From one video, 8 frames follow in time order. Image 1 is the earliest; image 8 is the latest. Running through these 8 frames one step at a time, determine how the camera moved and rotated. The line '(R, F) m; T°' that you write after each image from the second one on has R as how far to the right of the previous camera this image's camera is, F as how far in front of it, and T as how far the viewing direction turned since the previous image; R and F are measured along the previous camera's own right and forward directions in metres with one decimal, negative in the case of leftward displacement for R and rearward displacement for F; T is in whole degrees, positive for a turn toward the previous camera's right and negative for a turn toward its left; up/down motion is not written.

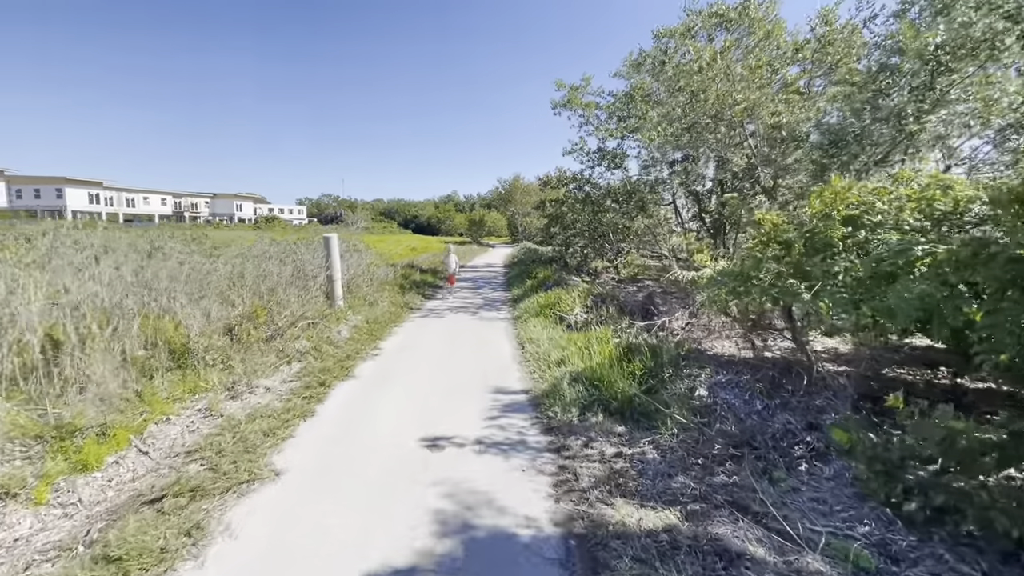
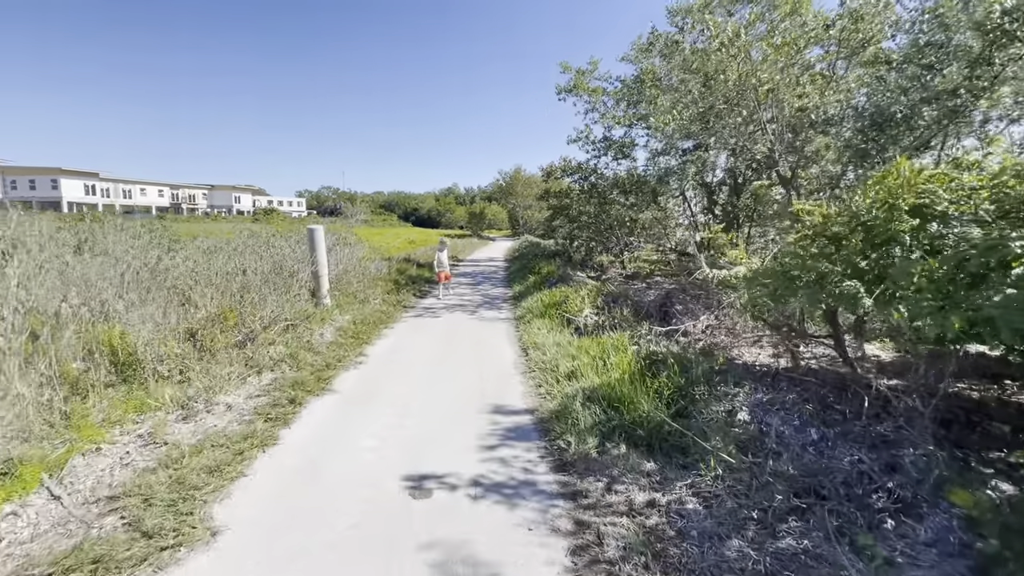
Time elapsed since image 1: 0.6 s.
(0.0, +0.7) m; 0°
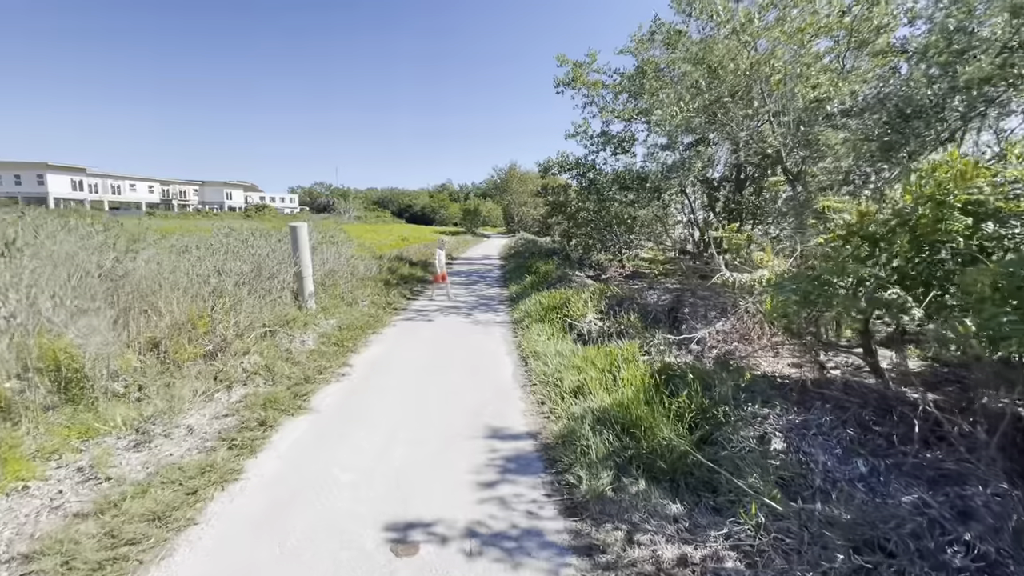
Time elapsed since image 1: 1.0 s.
(0.0, +0.5) m; +1°
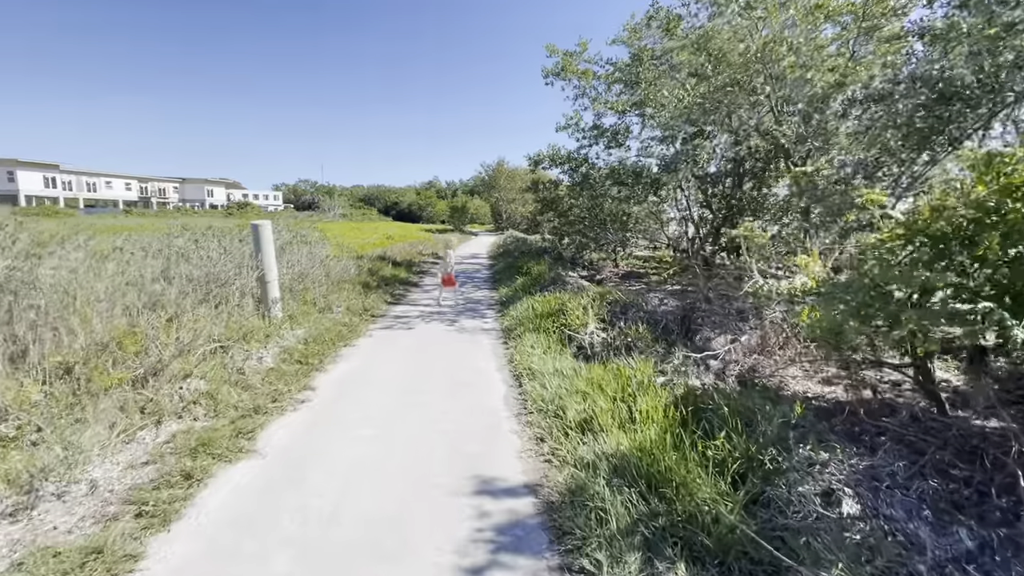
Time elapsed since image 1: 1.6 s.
(0.0, +0.8) m; +1°
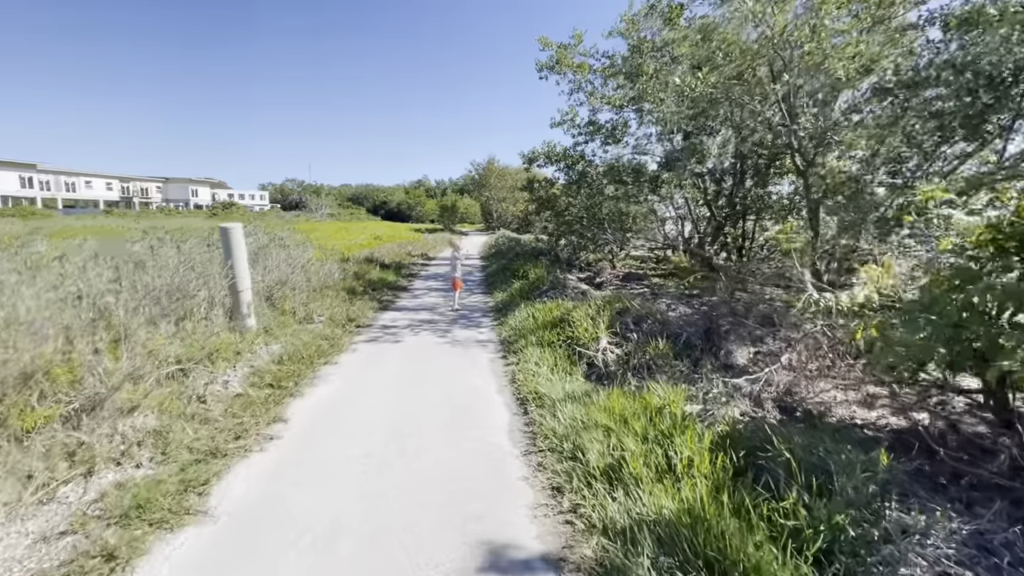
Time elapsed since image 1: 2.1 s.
(-0.1, +0.6) m; +1°
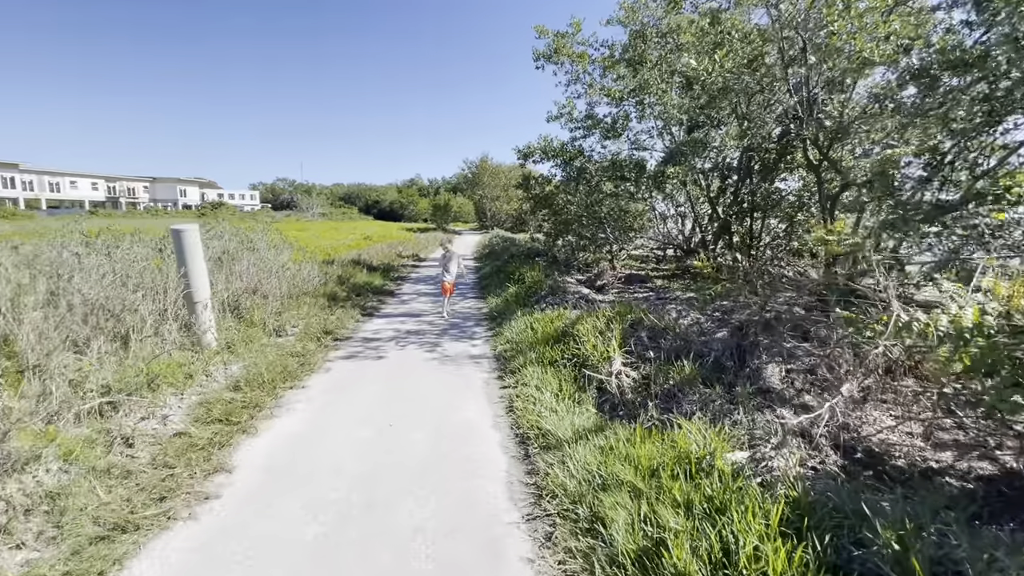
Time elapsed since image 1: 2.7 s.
(0.0, +0.7) m; +1°
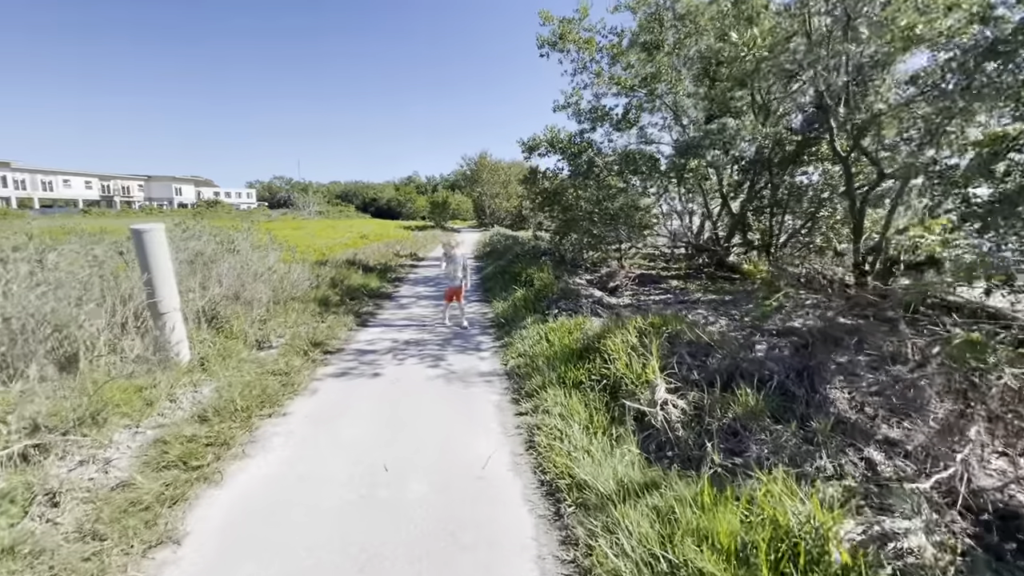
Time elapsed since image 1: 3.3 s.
(-0.2, +0.7) m; 0°
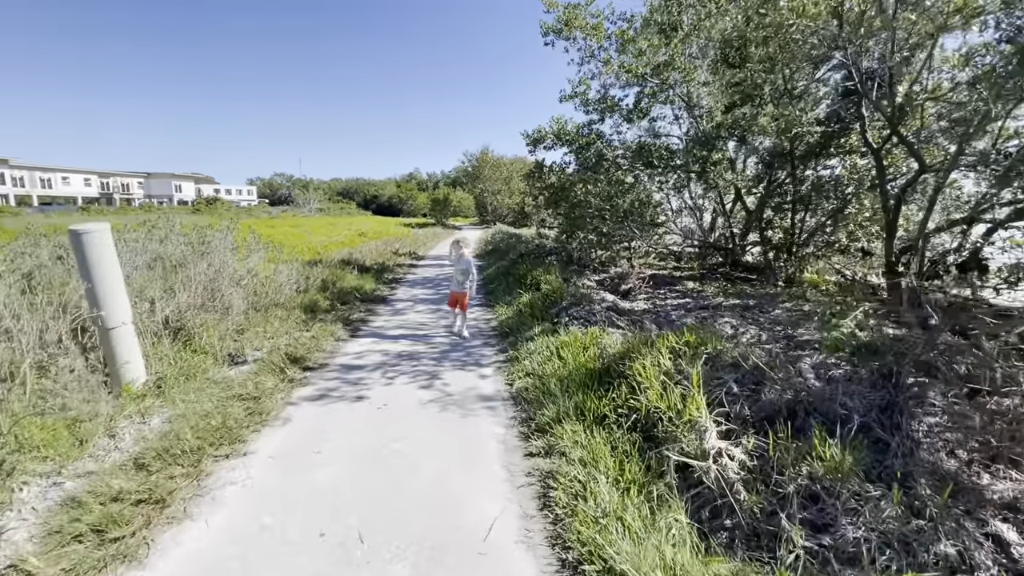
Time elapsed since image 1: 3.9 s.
(0.0, +0.7) m; 0°
